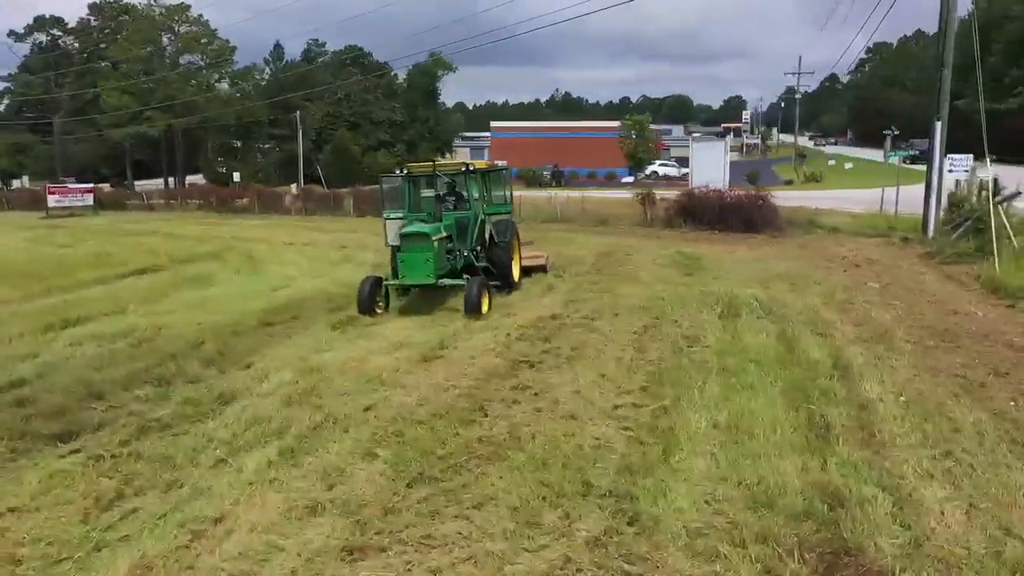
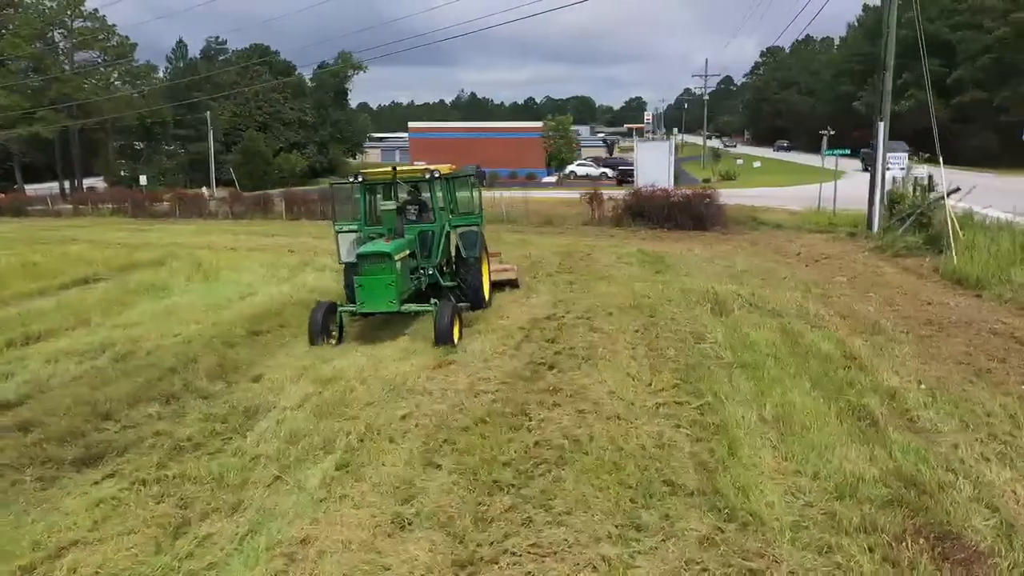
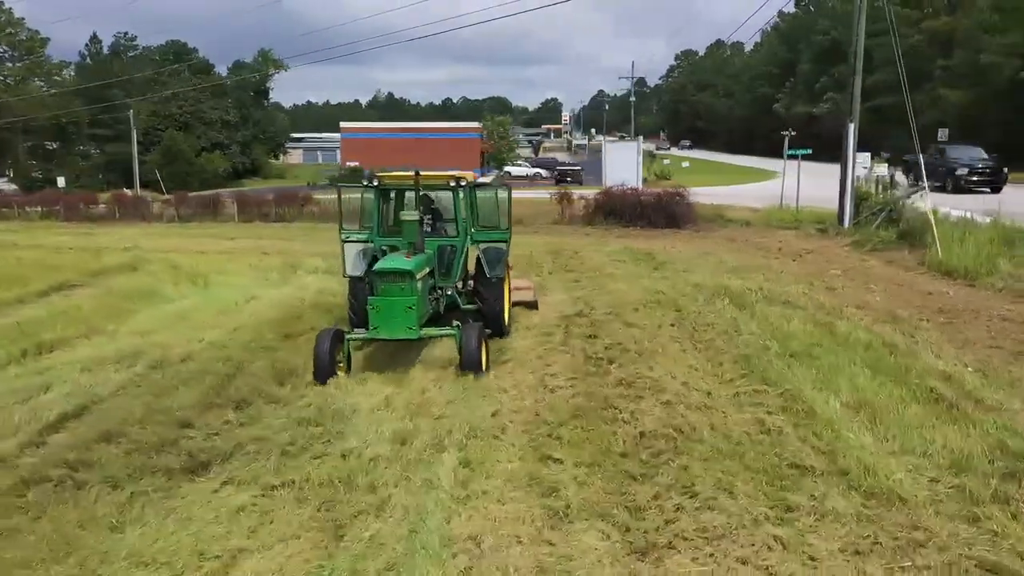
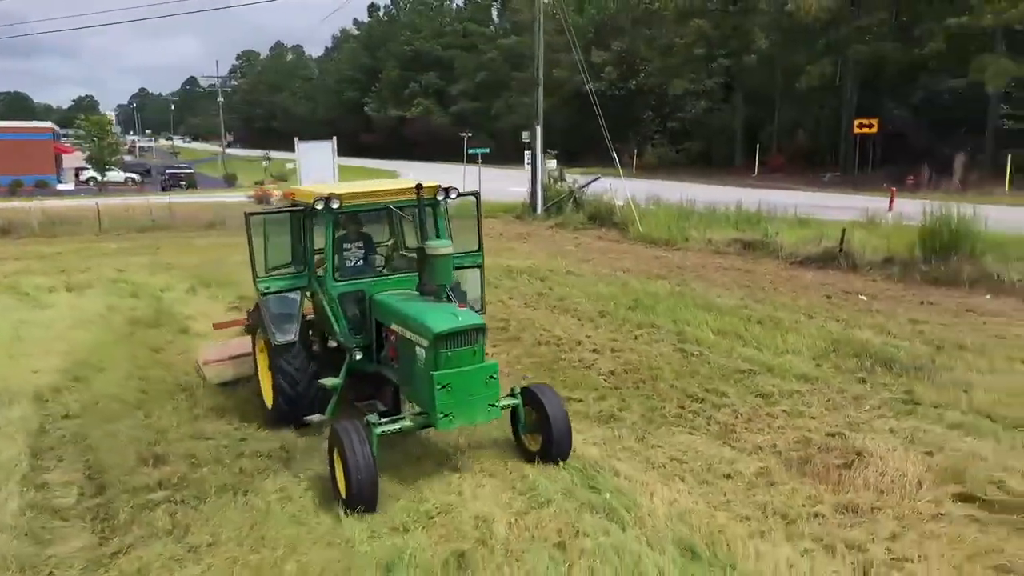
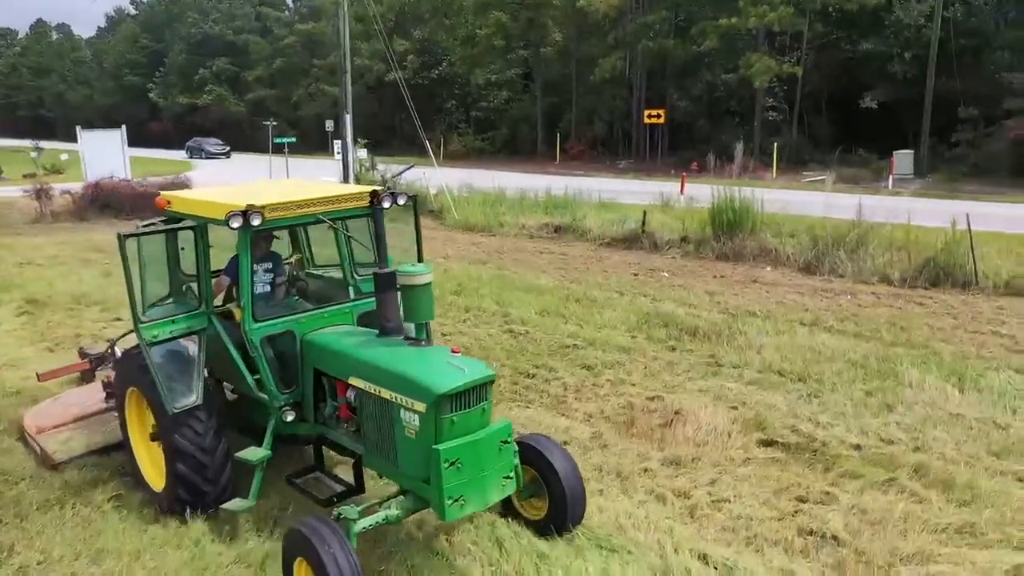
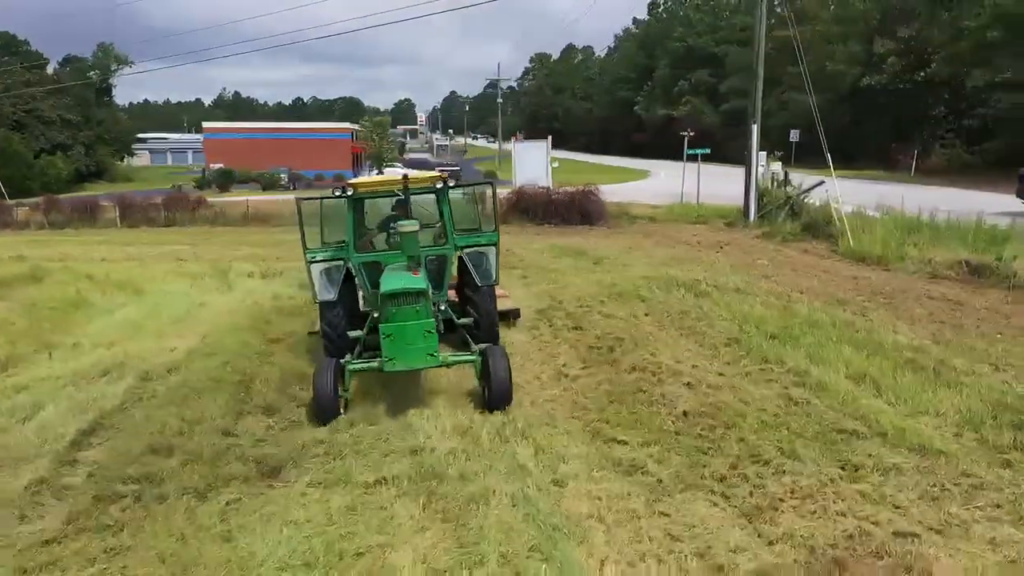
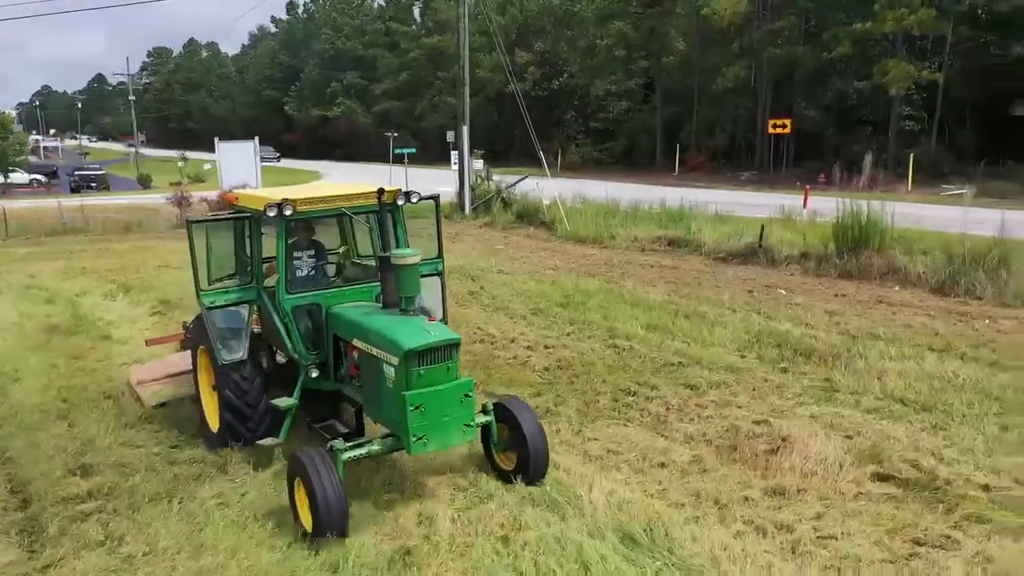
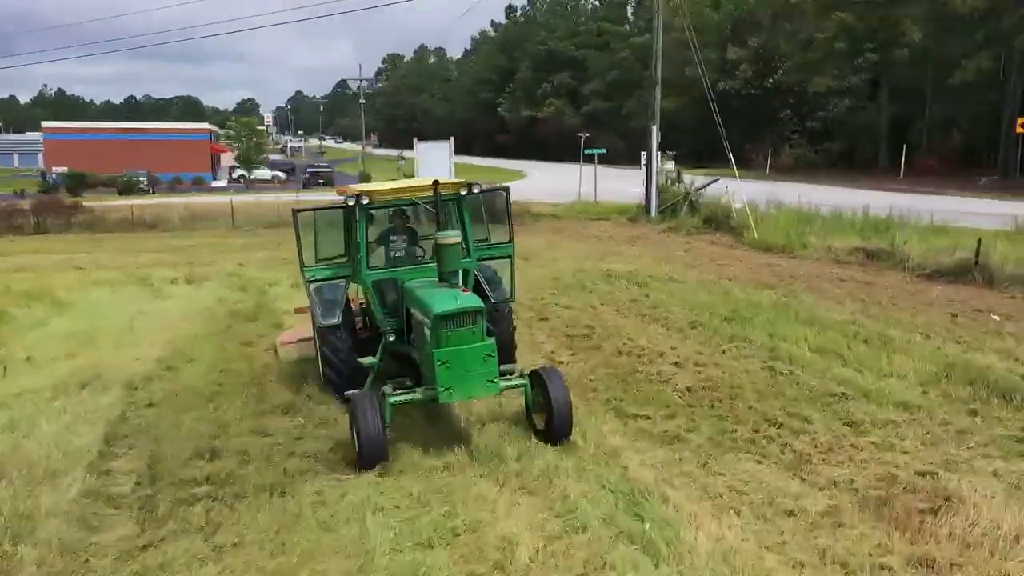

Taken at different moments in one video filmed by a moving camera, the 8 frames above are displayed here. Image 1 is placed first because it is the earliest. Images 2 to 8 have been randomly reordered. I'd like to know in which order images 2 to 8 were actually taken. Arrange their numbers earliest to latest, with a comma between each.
2, 3, 6, 8, 4, 7, 5
